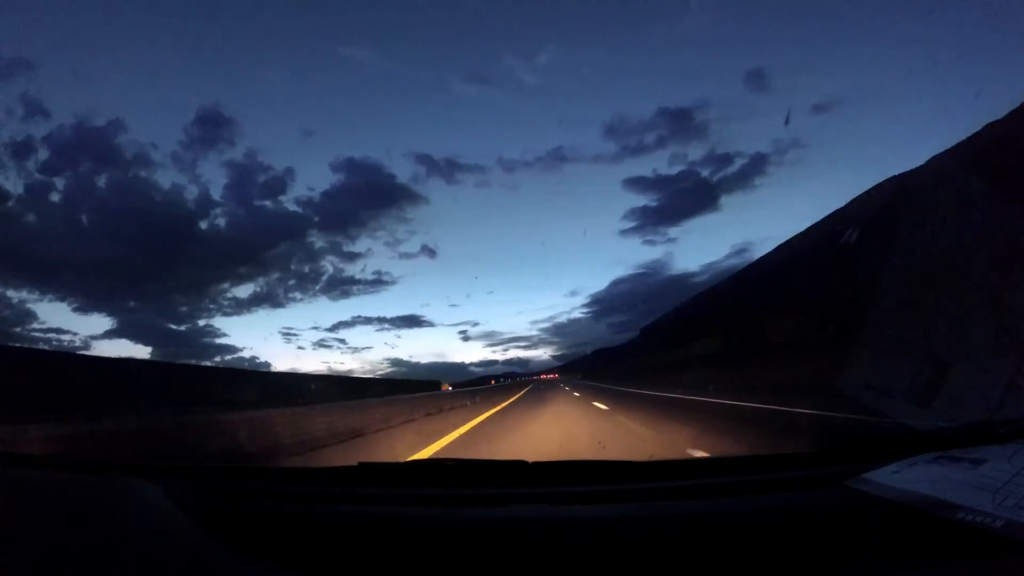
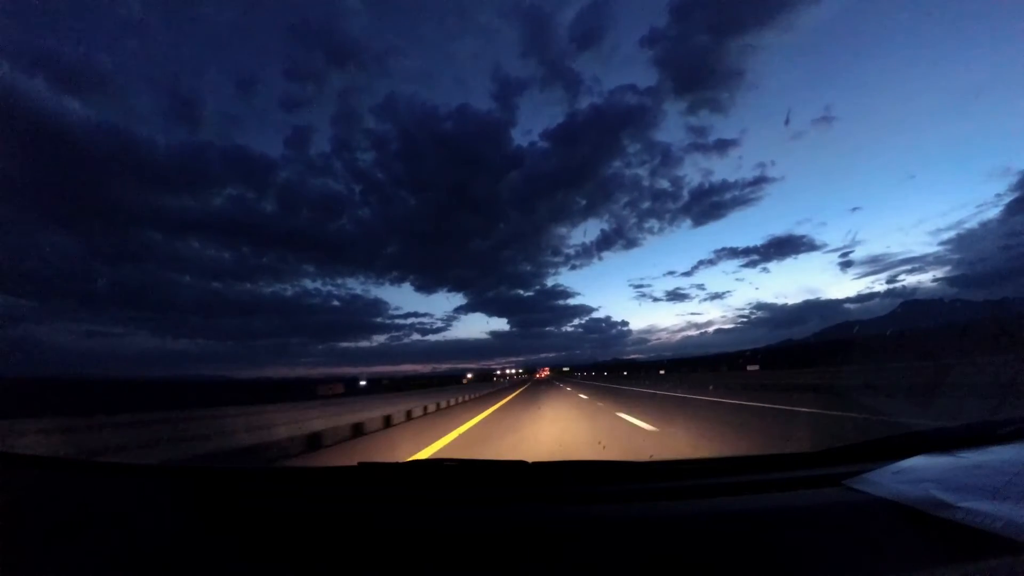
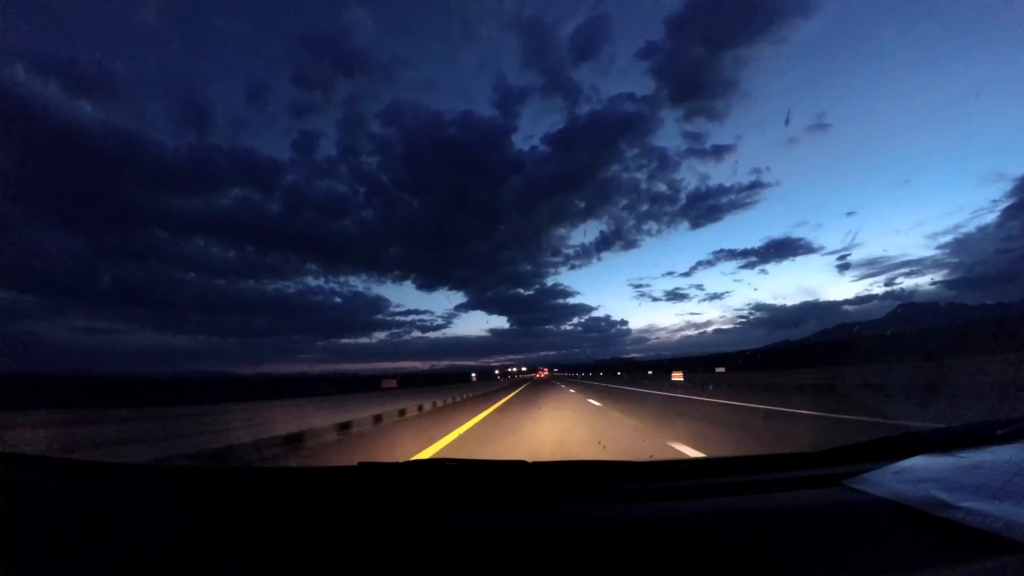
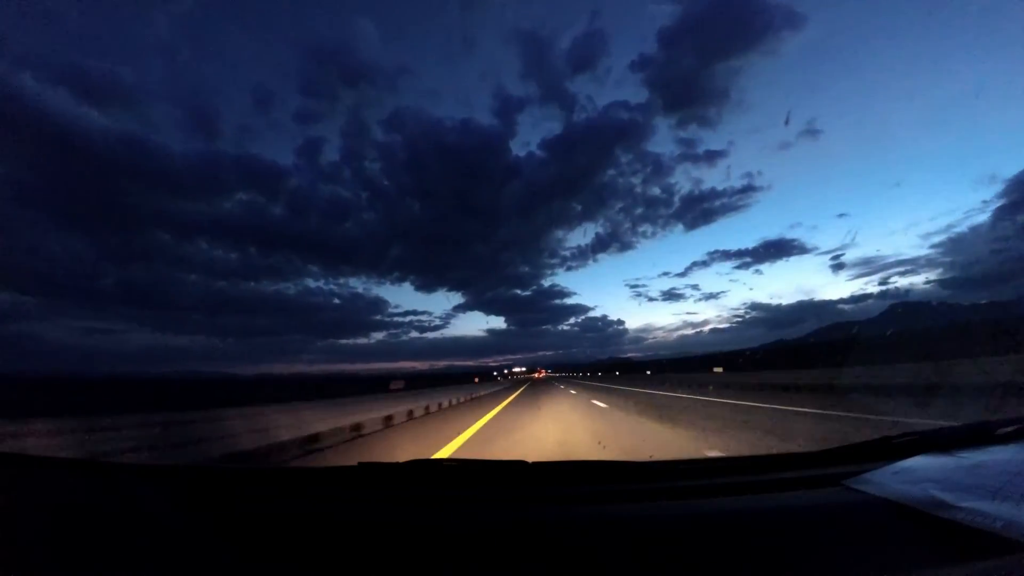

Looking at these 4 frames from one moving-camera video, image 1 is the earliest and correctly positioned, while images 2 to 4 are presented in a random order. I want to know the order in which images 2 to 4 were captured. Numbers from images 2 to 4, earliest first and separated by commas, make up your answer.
4, 3, 2
